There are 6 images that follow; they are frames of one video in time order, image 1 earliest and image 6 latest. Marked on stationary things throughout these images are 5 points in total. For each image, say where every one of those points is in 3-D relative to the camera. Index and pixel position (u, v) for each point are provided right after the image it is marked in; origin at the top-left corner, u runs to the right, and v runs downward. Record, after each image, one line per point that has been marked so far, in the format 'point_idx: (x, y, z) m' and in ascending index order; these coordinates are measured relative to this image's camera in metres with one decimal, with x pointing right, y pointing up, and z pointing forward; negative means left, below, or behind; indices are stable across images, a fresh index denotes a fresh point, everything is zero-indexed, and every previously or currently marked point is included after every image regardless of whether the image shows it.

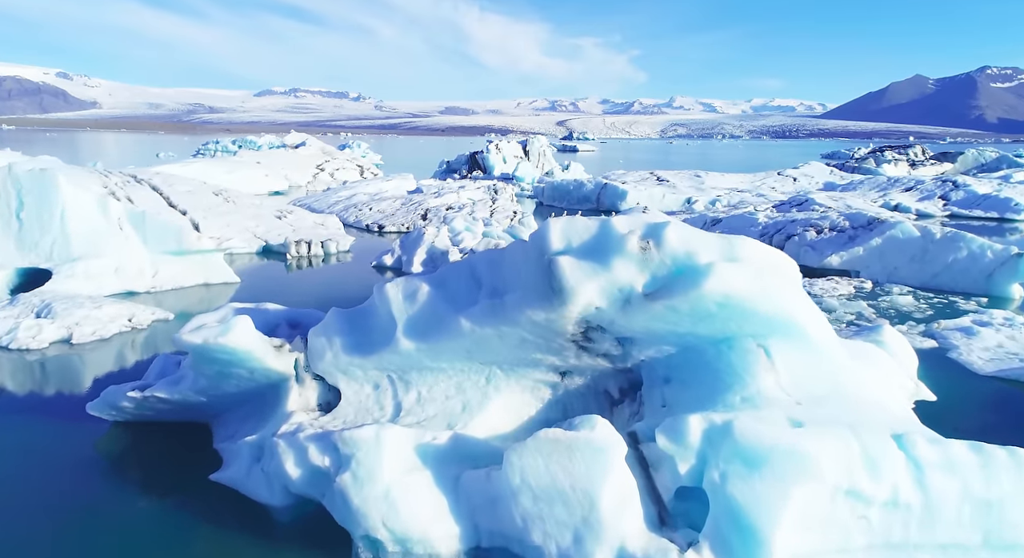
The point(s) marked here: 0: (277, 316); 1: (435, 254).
0: (-2.3, -0.4, +6.0) m
1: (-1.7, +0.6, +13.6) m
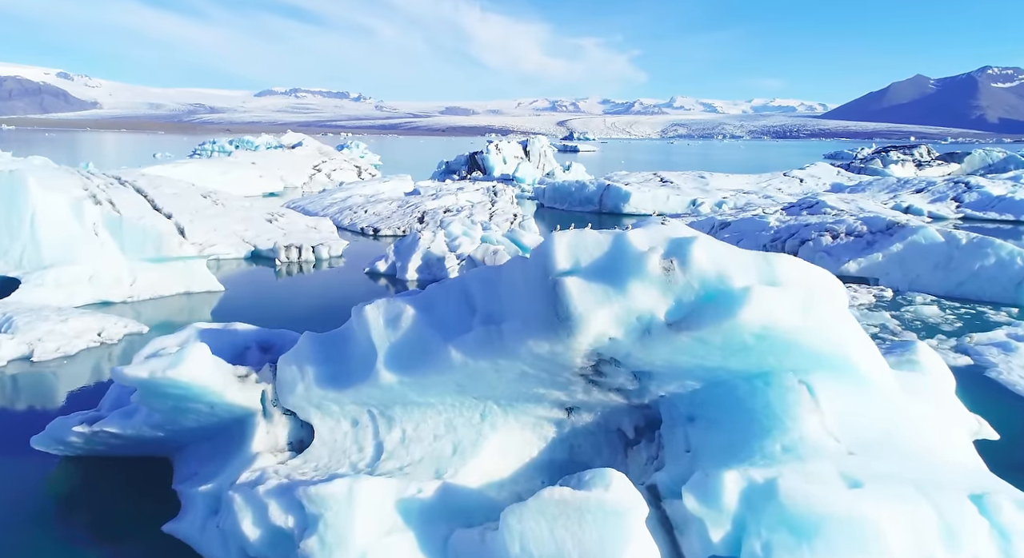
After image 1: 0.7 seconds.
0: (-2.3, -0.5, +5.3) m
1: (-1.7, +0.4, +13.0) m
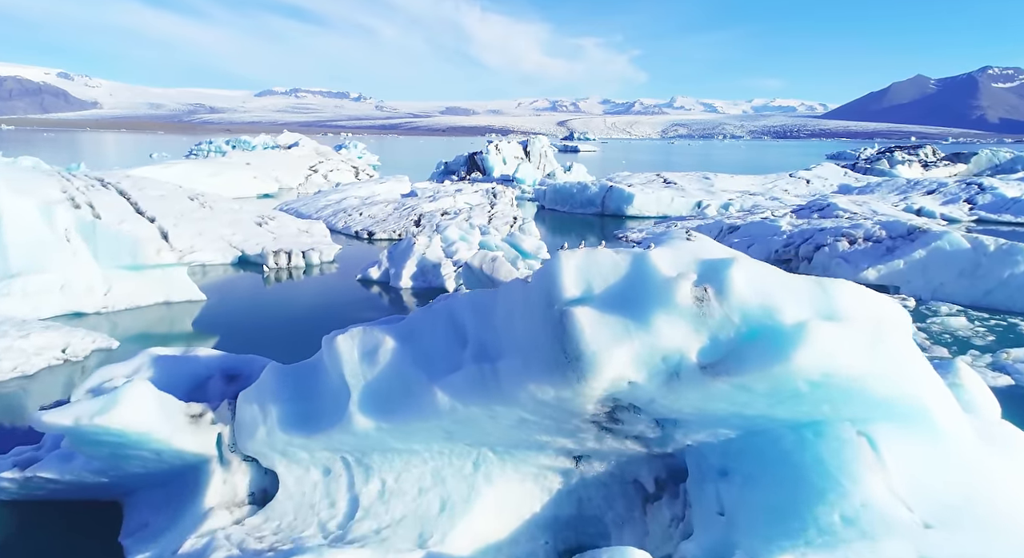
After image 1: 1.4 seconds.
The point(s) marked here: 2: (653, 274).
0: (-2.3, -0.7, +4.7) m
1: (-1.7, +0.3, +12.3) m
2: (+0.7, 0.0, +3.1) m
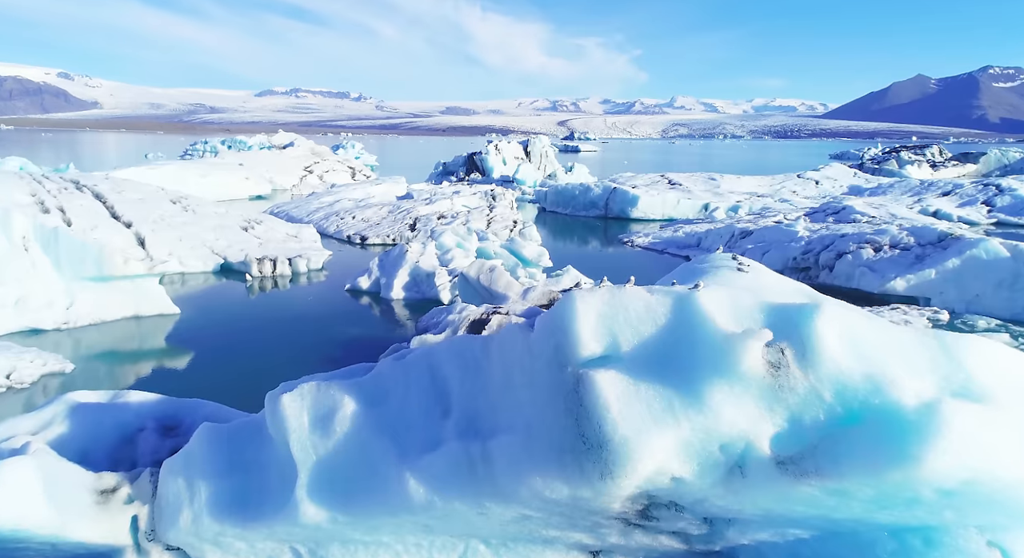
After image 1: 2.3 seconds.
0: (-2.3, -0.8, +3.8) m
1: (-1.7, +0.1, +11.5) m
2: (+0.7, -0.2, +2.2) m
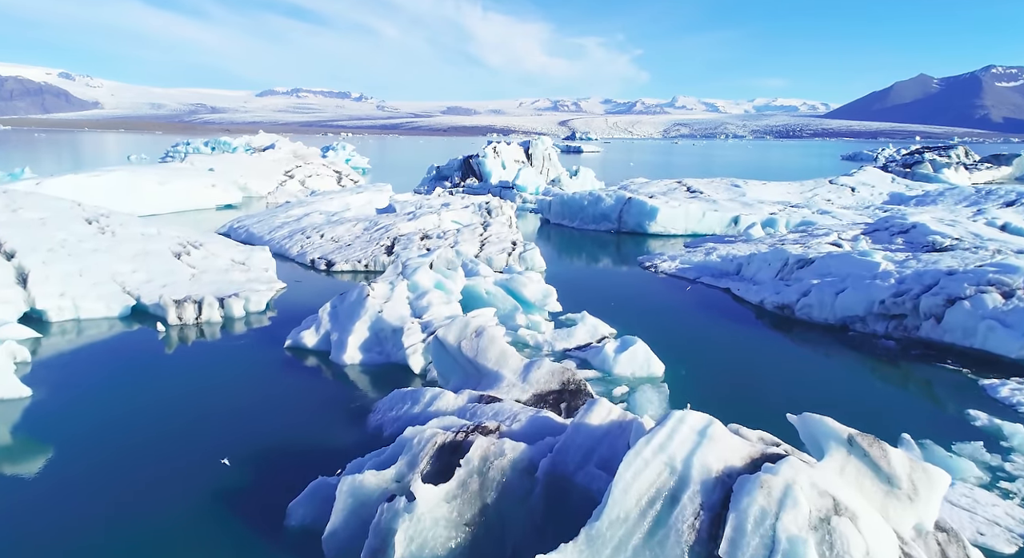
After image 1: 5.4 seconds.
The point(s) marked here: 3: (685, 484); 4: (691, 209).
0: (-2.3, -1.6, +0.9) m
1: (-1.8, -0.7, +8.5) m
2: (+0.6, -0.9, -0.7) m
3: (+1.1, -1.3, +3.9) m
4: (+5.4, +2.1, +18.9) m
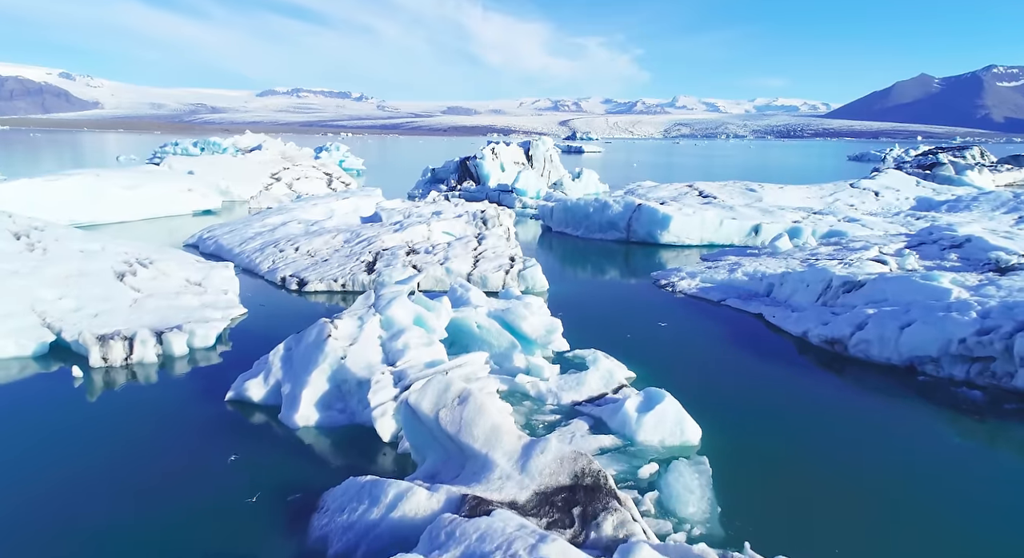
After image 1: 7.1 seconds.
0: (-2.4, -2.0, -0.8) m
1: (-1.8, -1.1, +6.8) m
2: (+0.6, -1.3, -2.4) m
3: (+1.0, -1.7, +2.2) m
4: (+5.4, +1.7, +17.2) m
